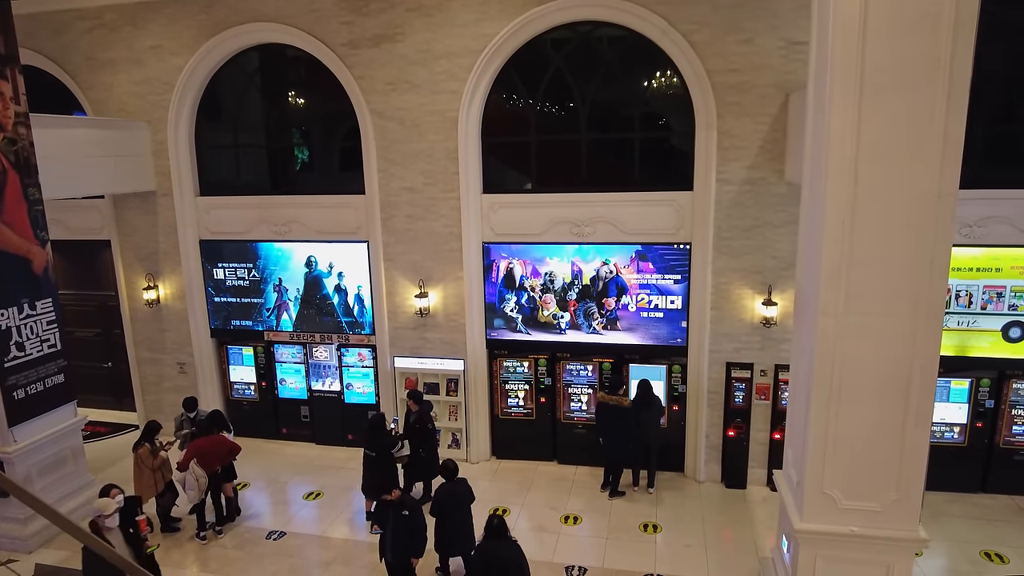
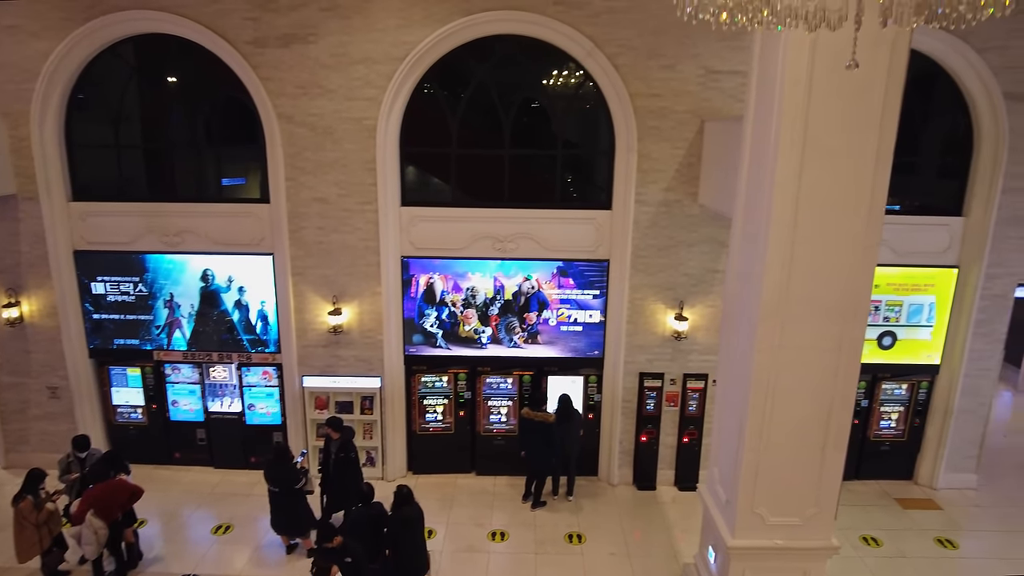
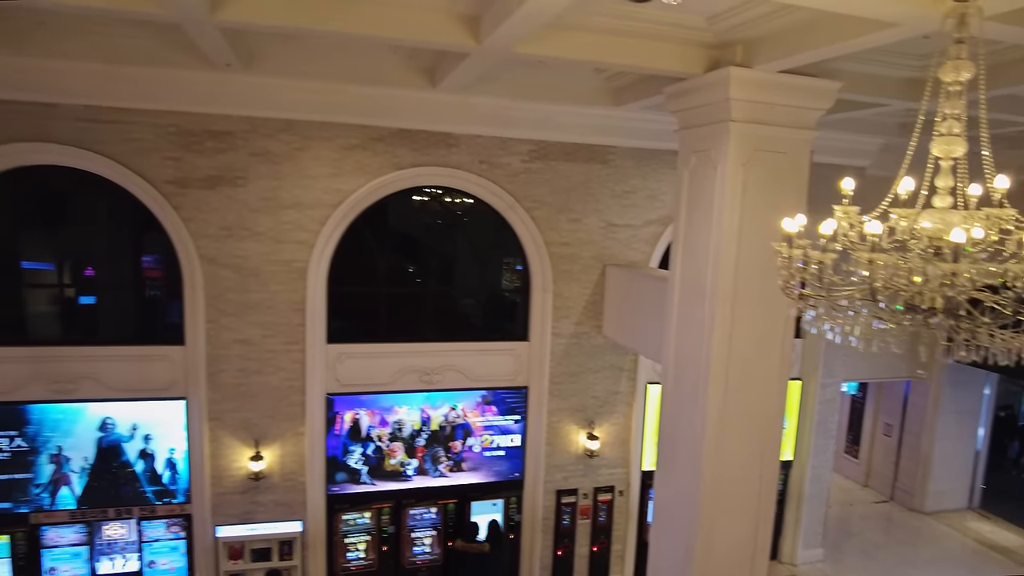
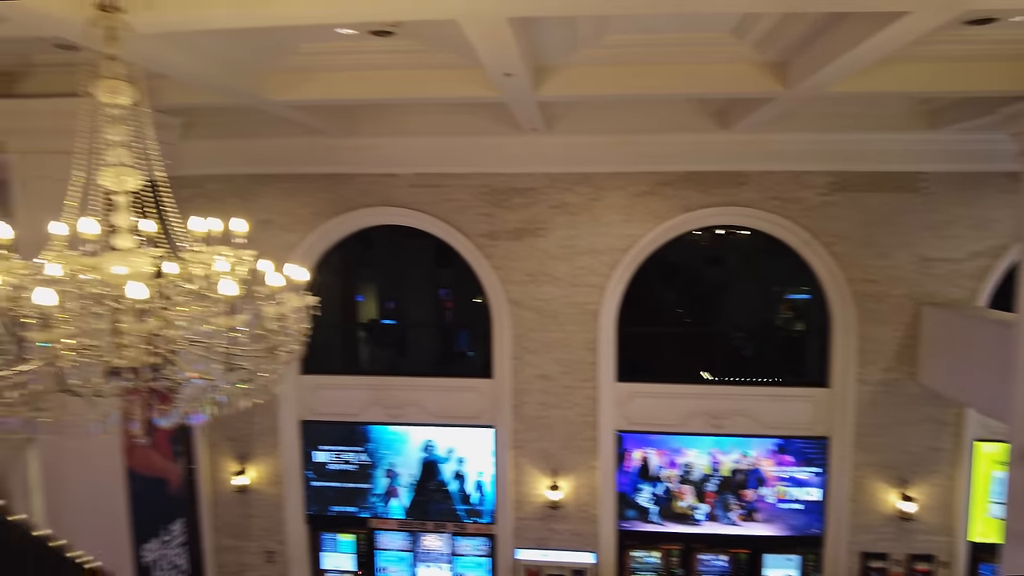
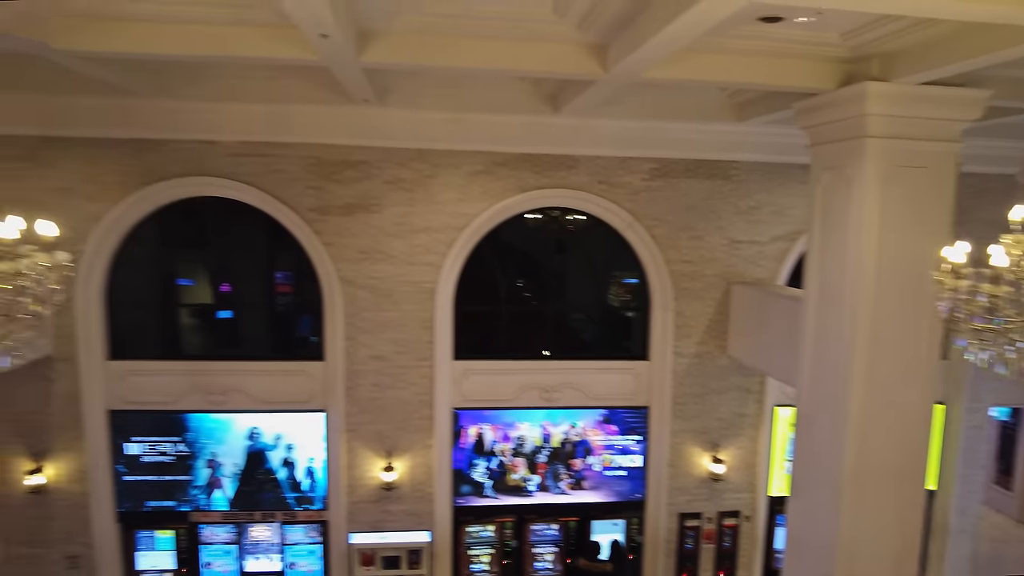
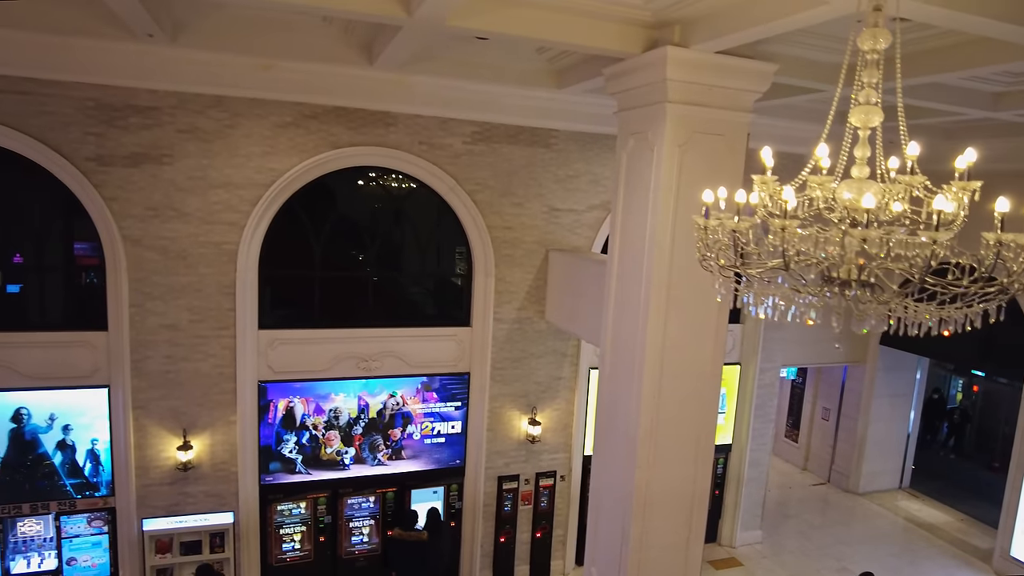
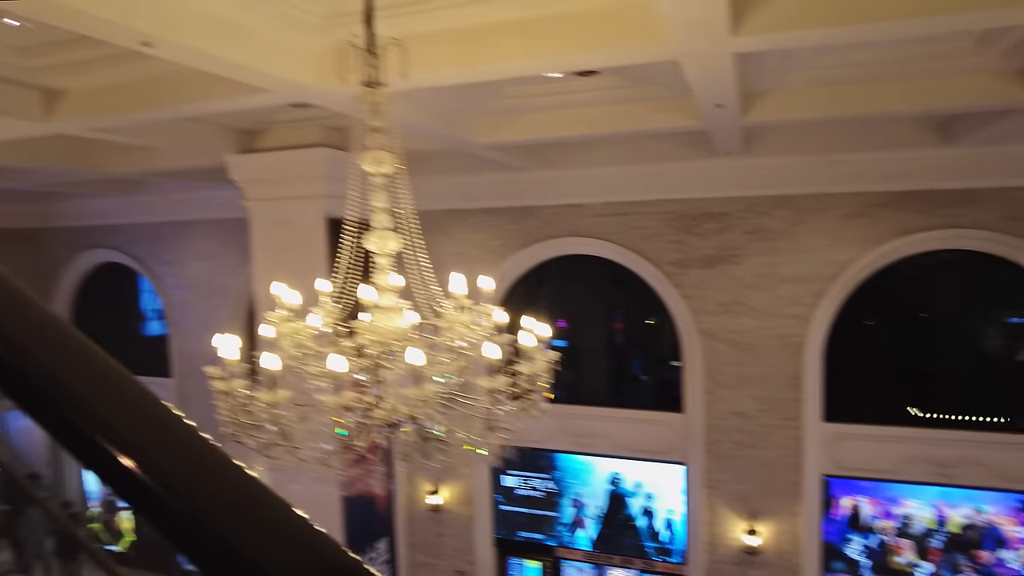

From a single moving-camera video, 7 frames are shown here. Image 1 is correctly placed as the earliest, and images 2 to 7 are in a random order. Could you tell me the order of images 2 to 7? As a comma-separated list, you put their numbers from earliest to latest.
2, 6, 3, 5, 4, 7
